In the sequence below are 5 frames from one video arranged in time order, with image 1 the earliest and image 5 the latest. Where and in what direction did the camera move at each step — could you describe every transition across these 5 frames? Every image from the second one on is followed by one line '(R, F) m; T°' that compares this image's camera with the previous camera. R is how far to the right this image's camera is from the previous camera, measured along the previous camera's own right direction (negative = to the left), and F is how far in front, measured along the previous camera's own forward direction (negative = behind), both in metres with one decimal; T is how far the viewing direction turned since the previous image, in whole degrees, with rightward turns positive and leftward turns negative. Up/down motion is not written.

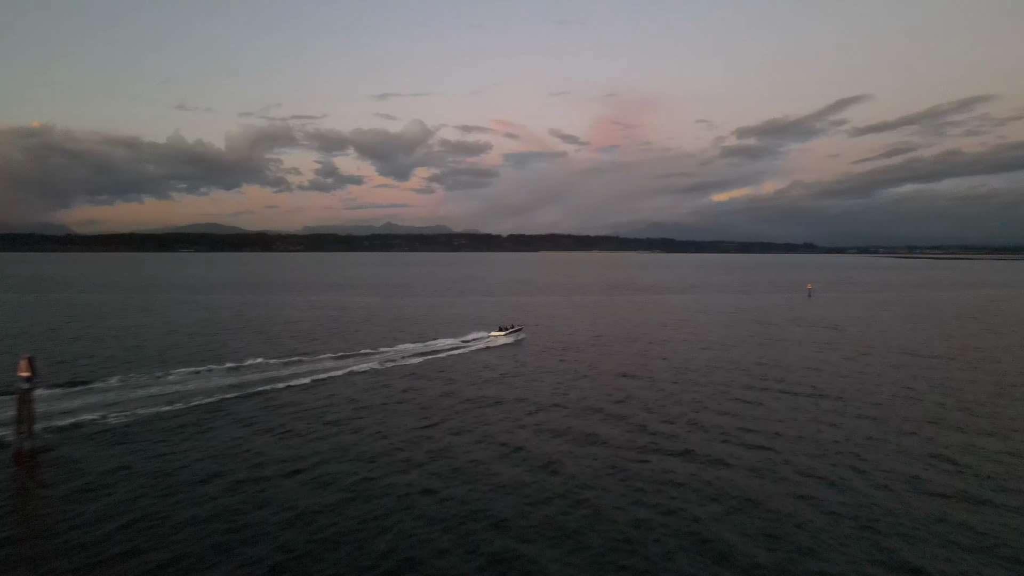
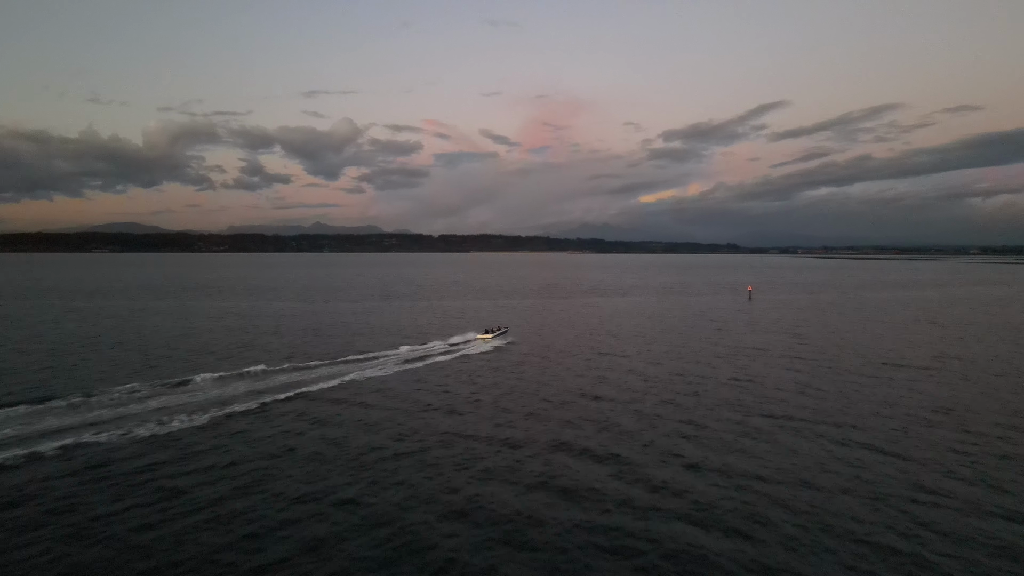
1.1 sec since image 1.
(-0.5, +4.4) m; +5°
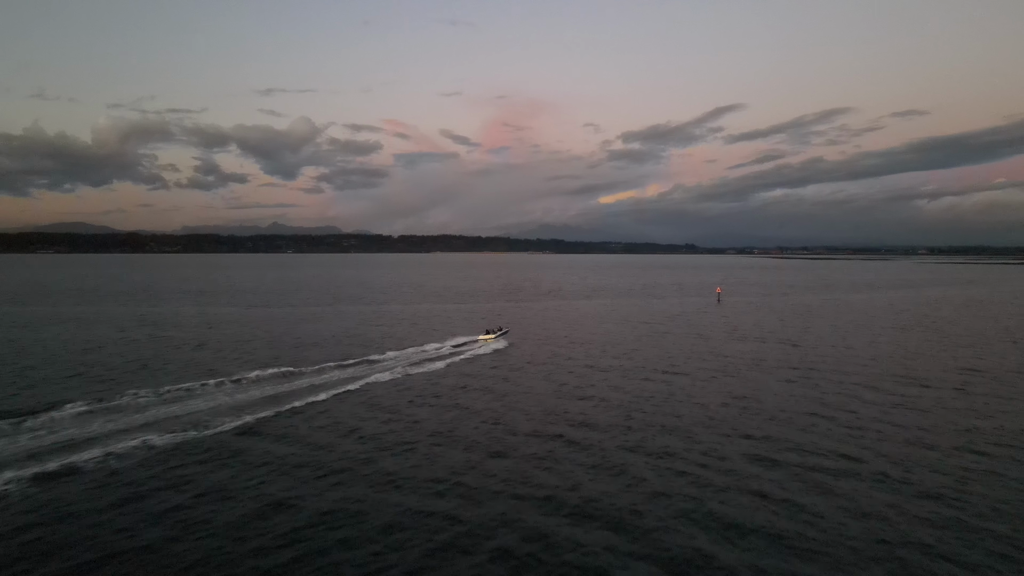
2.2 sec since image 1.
(-0.2, +4.9) m; +3°
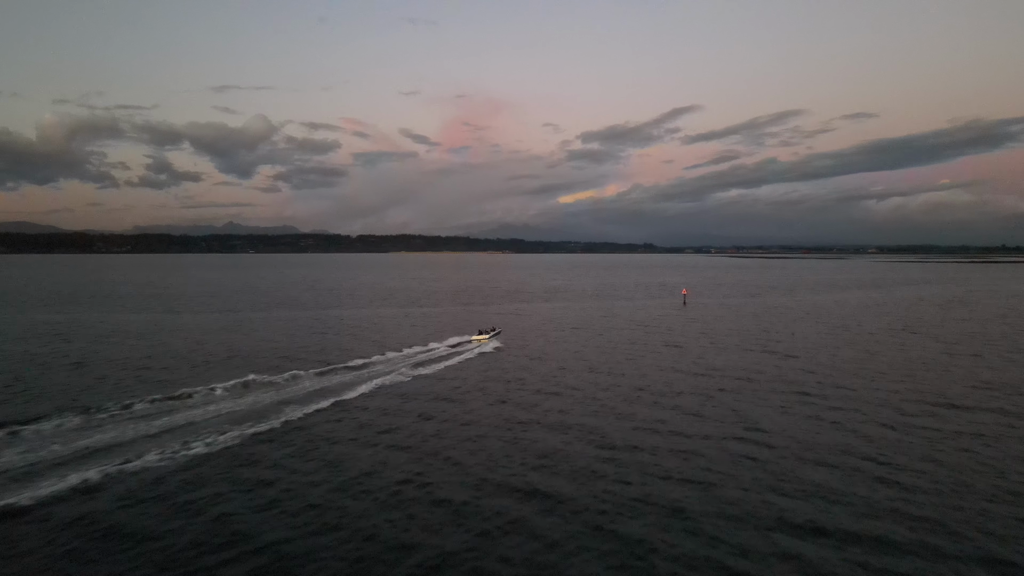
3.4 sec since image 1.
(+0.5, +5.9) m; +3°
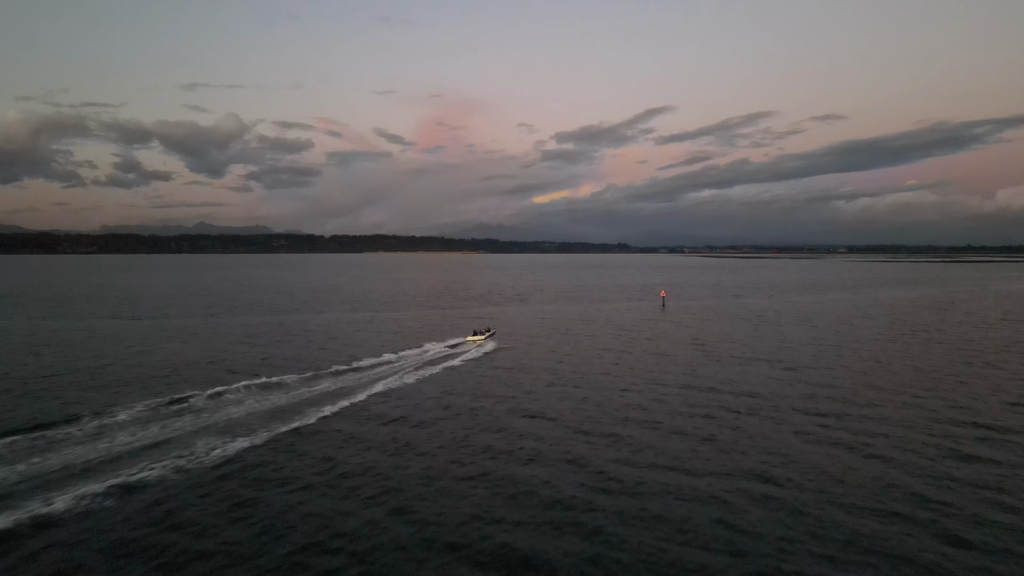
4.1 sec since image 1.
(+0.3, +4.3) m; +2°
